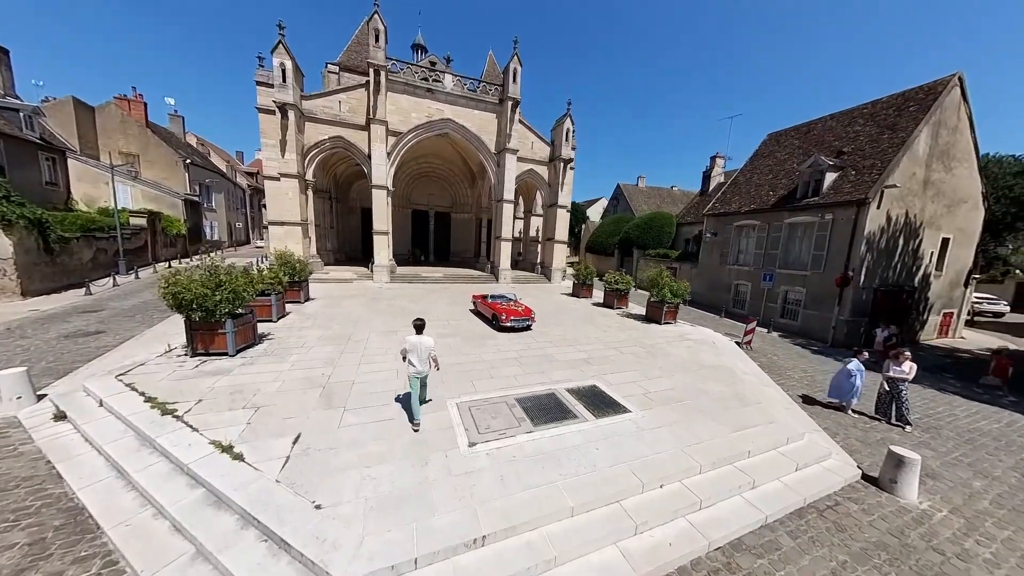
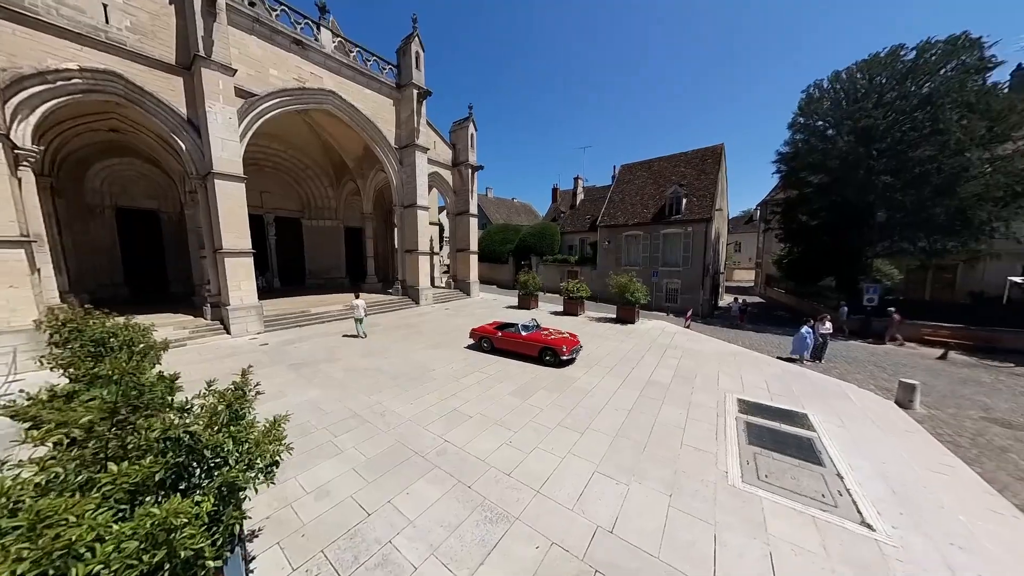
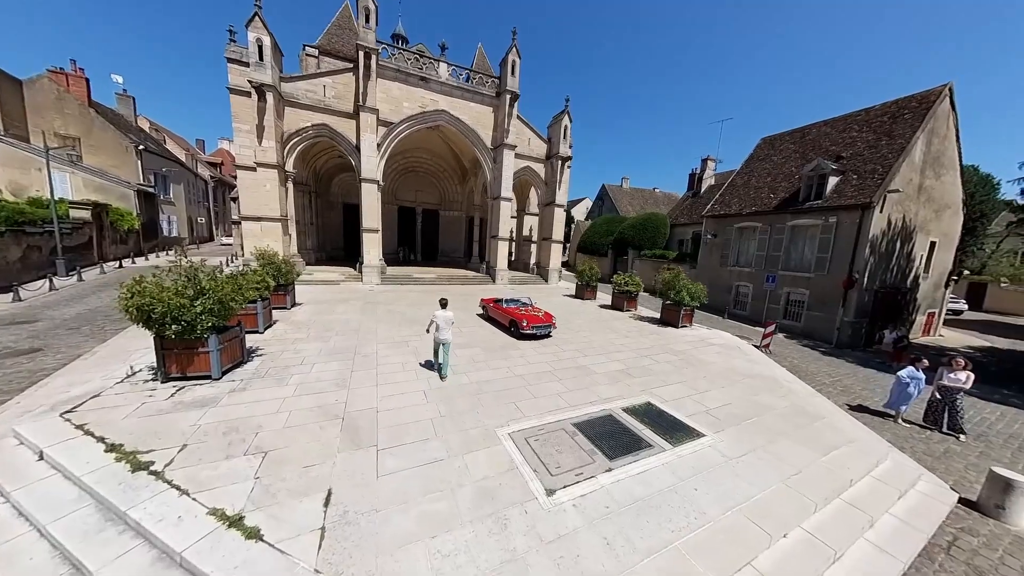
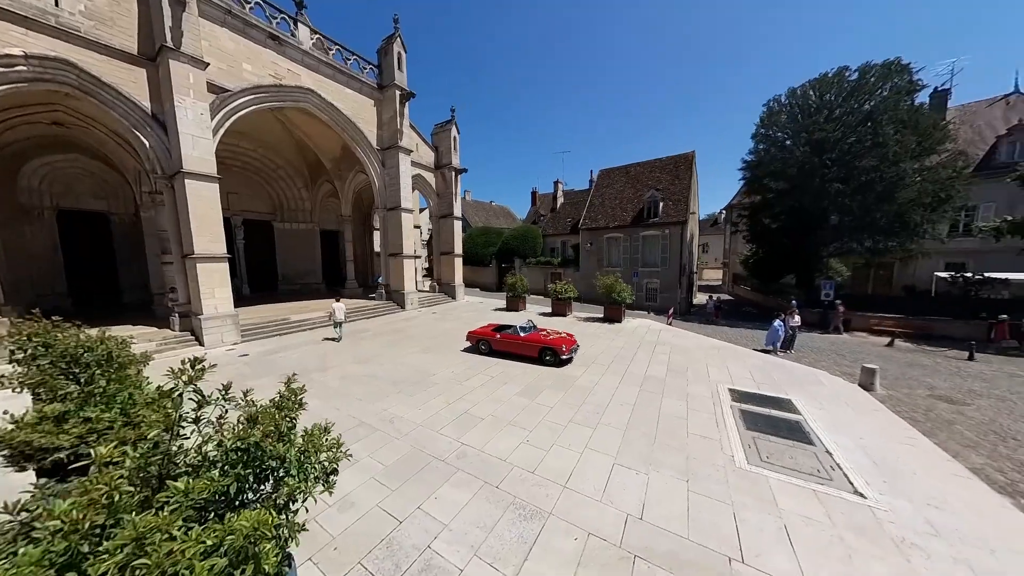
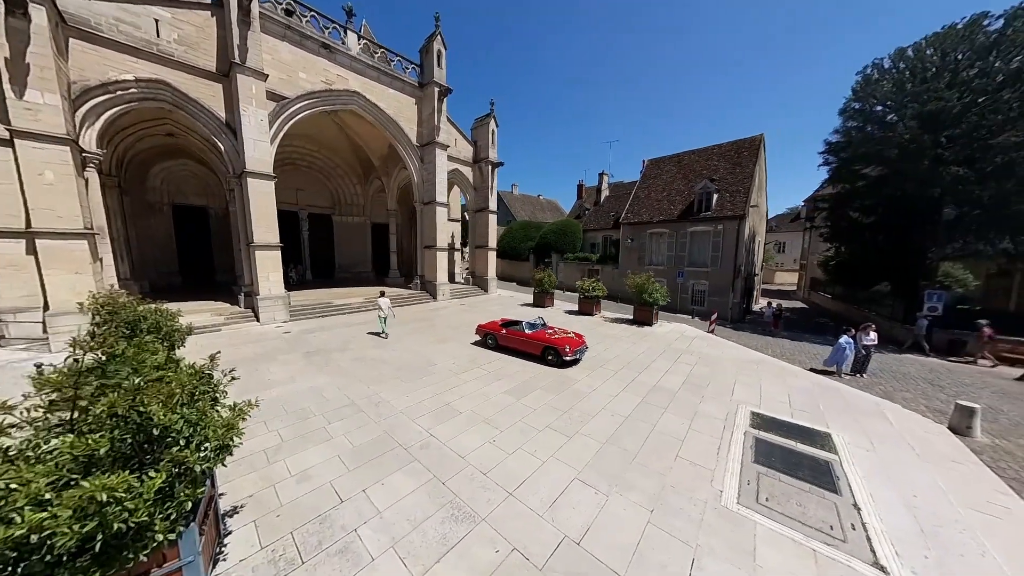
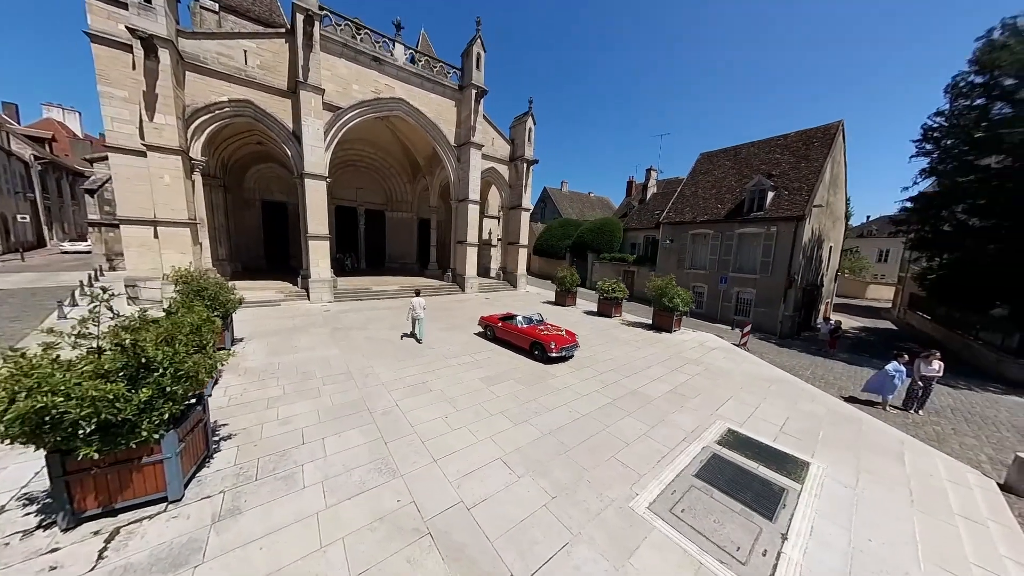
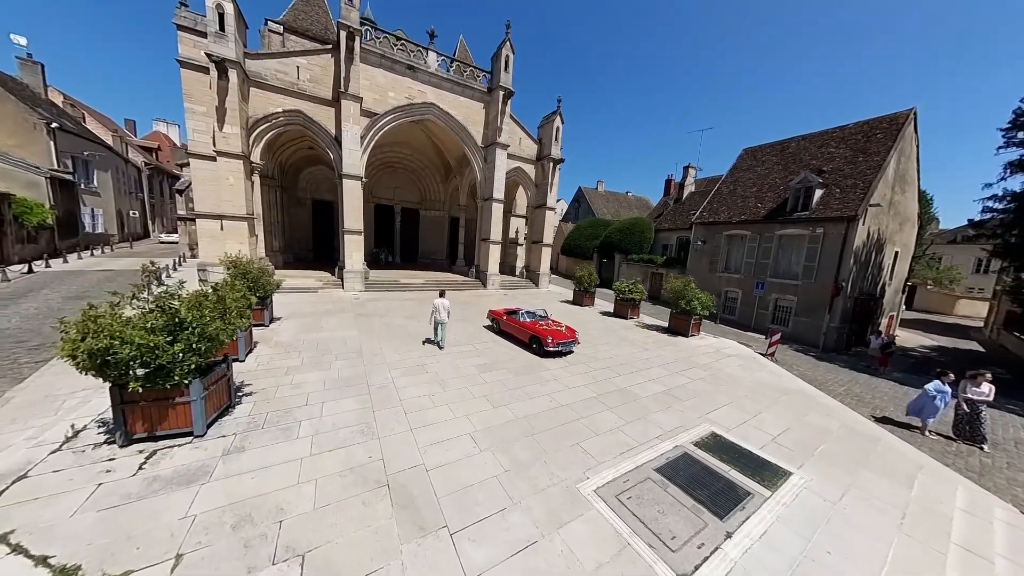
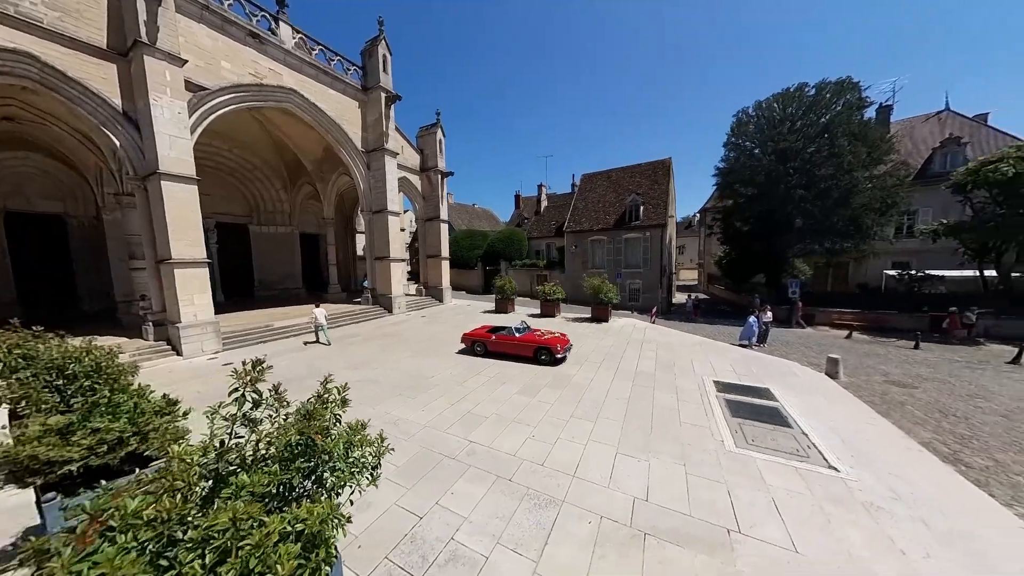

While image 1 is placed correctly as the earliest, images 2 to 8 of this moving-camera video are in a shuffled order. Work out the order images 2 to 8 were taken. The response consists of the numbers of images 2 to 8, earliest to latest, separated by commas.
3, 7, 6, 5, 2, 4, 8
